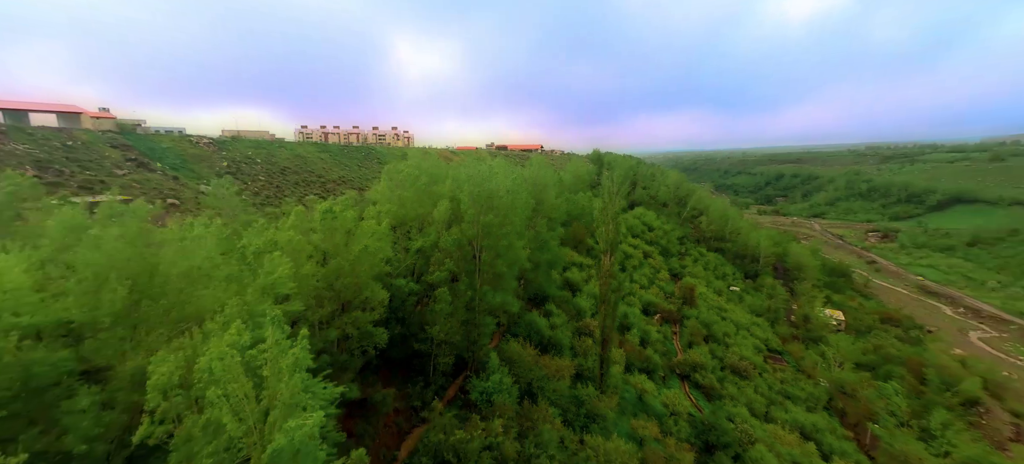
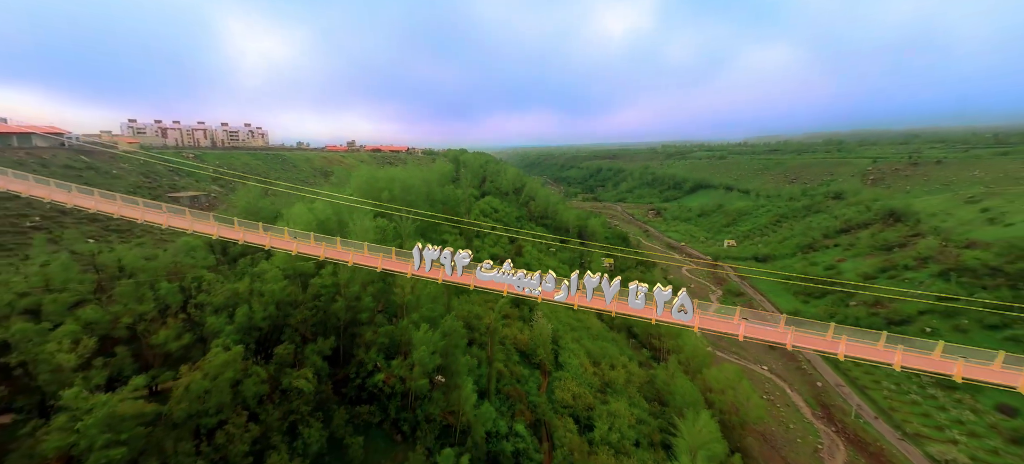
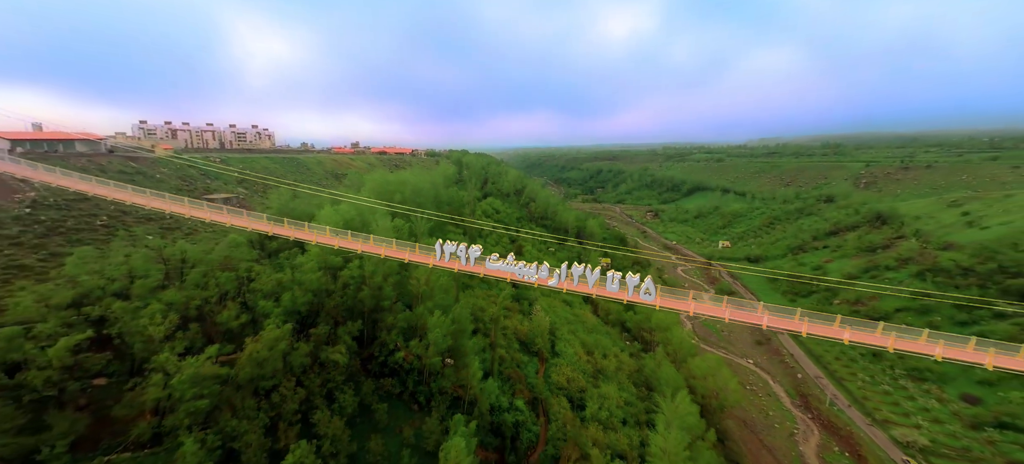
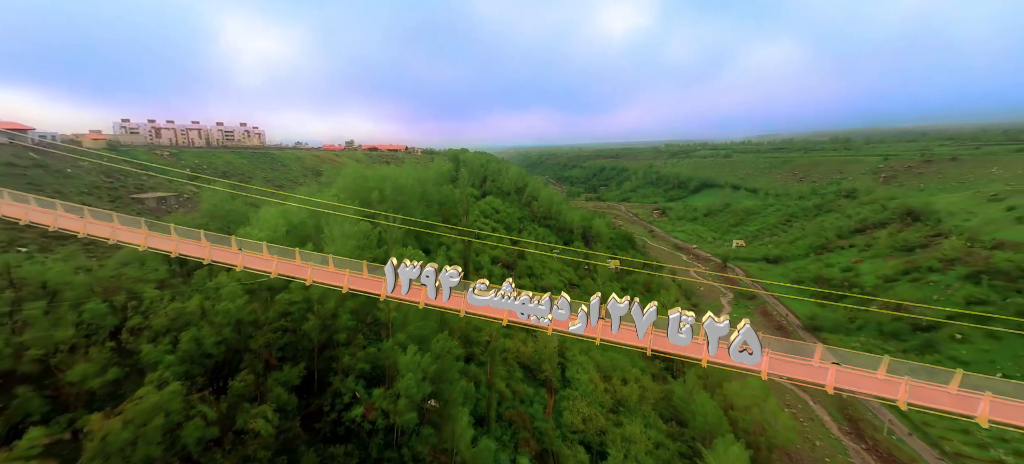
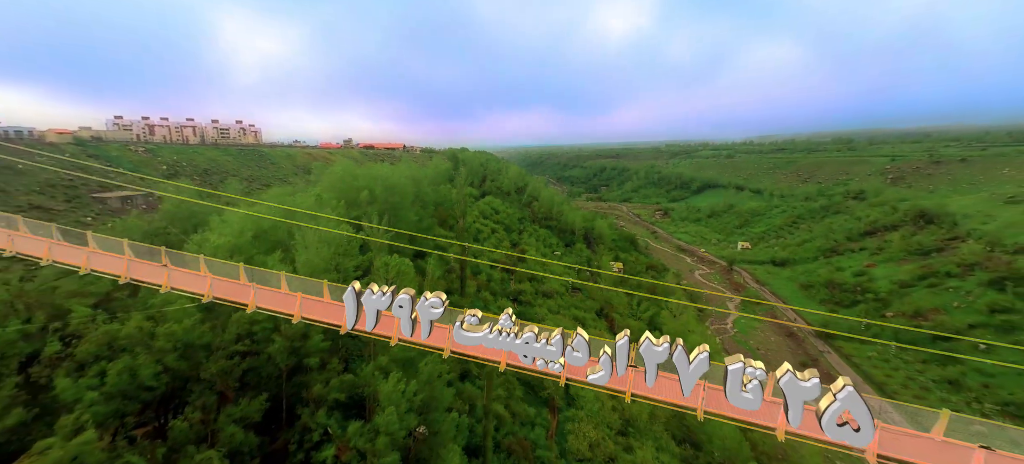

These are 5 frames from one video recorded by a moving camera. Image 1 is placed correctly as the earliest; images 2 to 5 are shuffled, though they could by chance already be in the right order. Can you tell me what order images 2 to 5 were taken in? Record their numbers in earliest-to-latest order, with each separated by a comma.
5, 4, 2, 3
